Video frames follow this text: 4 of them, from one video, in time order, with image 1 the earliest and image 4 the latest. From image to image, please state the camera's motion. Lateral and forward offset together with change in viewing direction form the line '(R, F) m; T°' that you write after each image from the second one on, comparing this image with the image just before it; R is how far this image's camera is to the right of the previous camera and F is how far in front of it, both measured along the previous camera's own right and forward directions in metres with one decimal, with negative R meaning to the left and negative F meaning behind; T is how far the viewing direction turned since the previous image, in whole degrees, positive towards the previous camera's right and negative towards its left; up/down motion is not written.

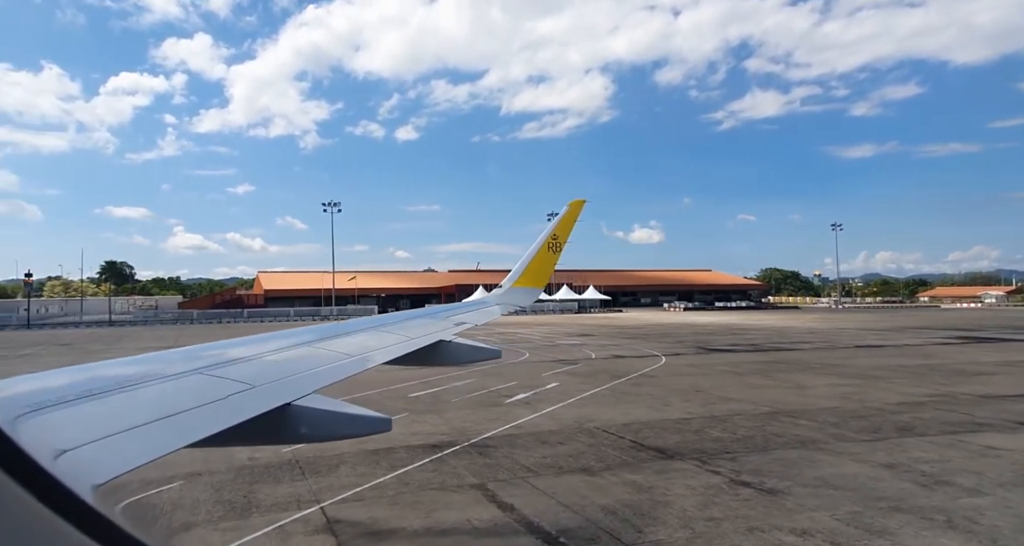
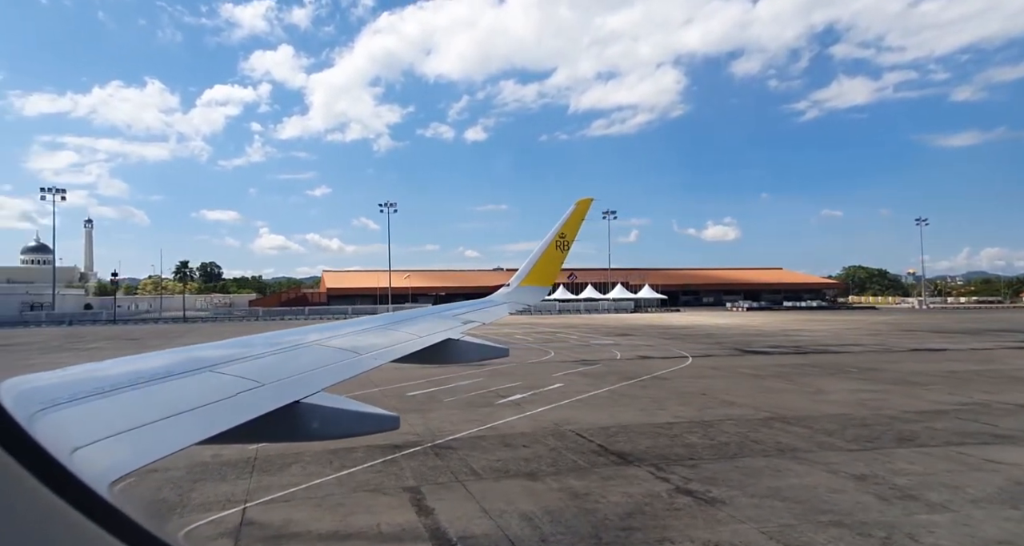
(+1.0, +0.2) m; -3°
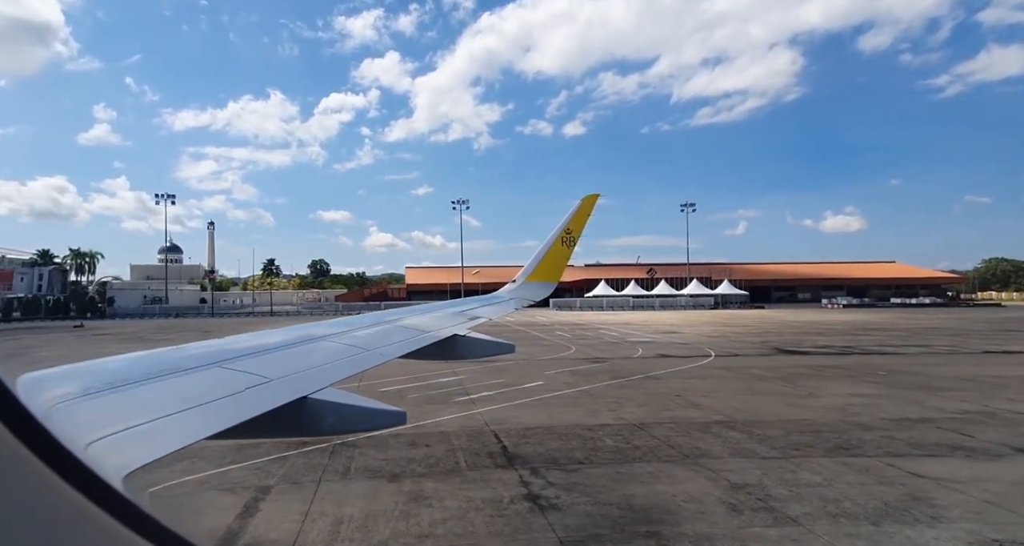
(+1.8, +0.1) m; -3°
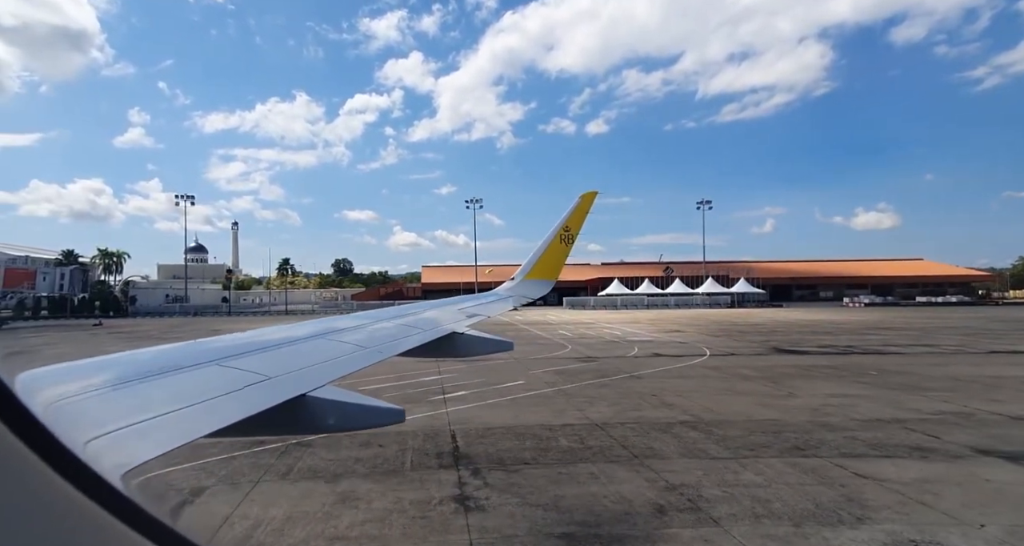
(+0.7, -0.1) m; 0°
